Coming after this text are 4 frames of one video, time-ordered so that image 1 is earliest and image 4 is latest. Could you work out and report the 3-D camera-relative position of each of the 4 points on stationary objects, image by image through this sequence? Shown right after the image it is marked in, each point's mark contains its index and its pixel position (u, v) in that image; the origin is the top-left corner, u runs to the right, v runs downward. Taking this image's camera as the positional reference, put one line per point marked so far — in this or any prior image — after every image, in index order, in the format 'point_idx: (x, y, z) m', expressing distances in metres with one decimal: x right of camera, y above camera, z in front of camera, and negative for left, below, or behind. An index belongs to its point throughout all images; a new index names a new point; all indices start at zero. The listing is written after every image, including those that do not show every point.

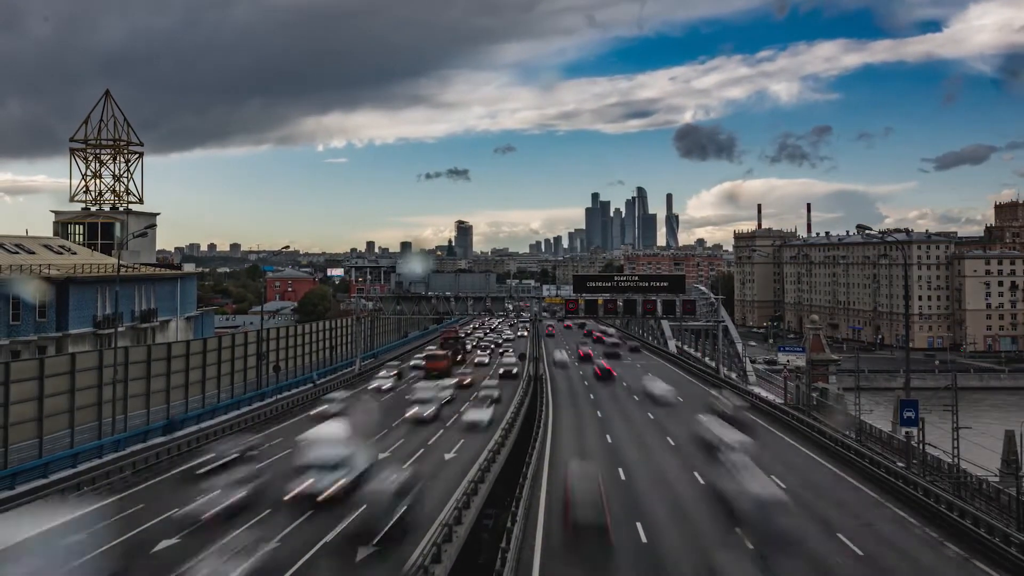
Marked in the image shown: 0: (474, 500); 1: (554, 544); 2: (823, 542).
0: (-1.2, -6.2, +19.4) m
1: (+1.1, -7.1, +18.6) m
2: (+9.0, -7.4, +19.4) m
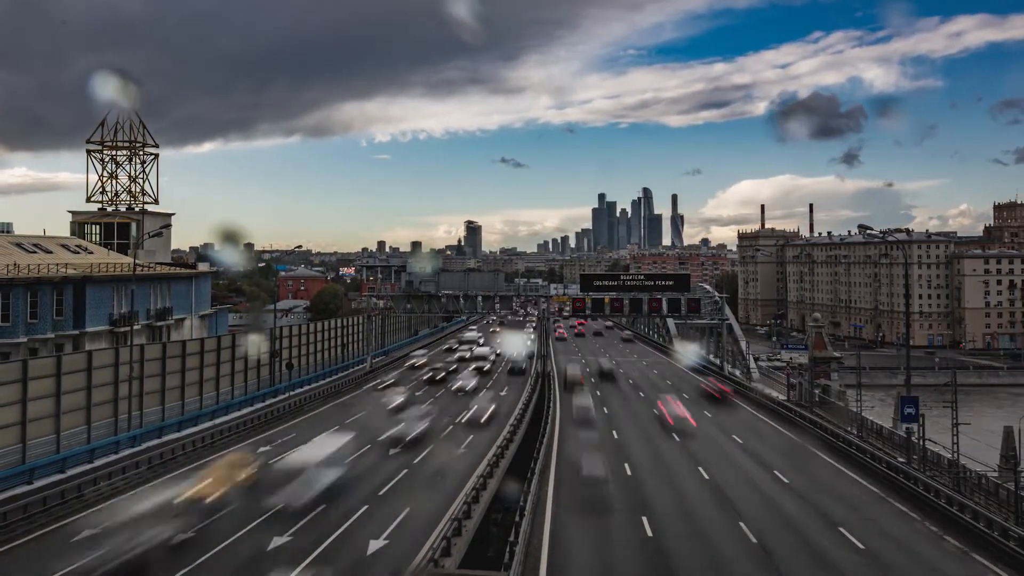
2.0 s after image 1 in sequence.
0: (-0.9, -6.1, +20.1) m
1: (+1.4, -7.1, +19.3) m
2: (+9.2, -7.4, +20.1) m
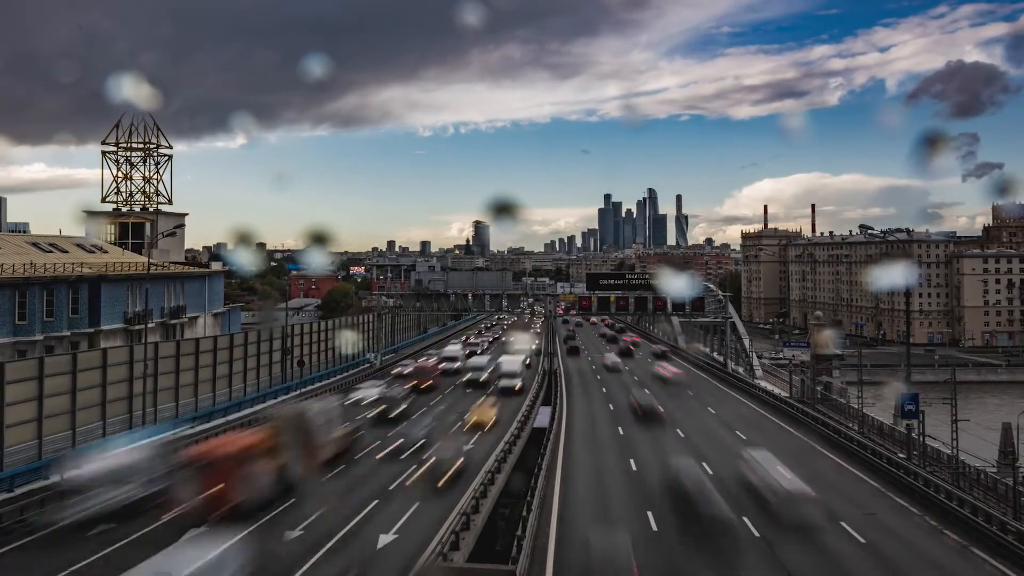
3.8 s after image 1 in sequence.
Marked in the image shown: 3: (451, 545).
0: (-0.7, -6.1, +20.8) m
1: (+1.6, -7.1, +20.0) m
2: (+9.5, -7.3, +20.7) m
3: (-1.4, -5.9, +15.9) m
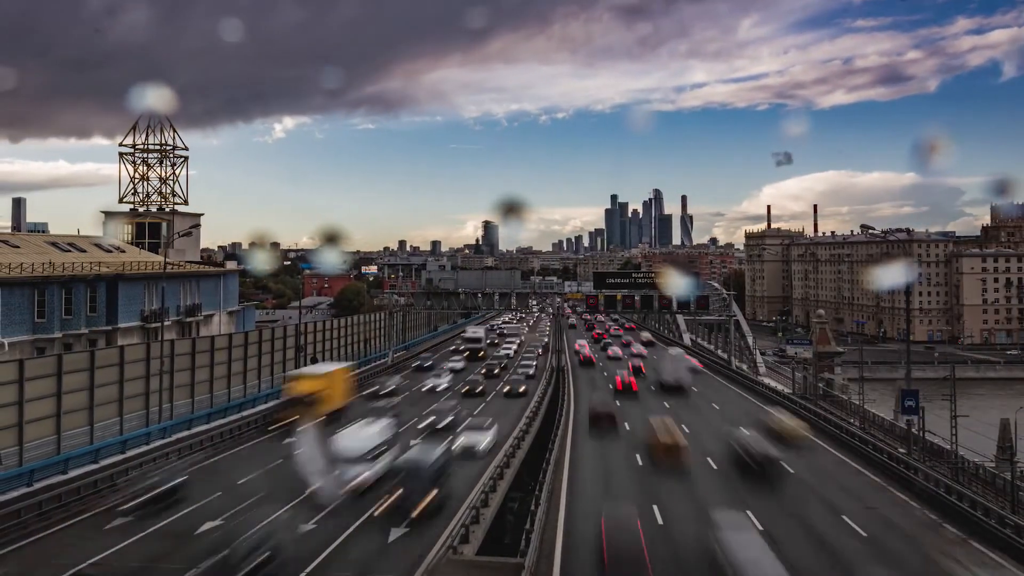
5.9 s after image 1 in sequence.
0: (-0.4, -6.1, +21.7) m
1: (+1.9, -7.0, +20.8) m
2: (+9.7, -7.3, +21.4) m
3: (-1.2, -5.9, +16.8) m
